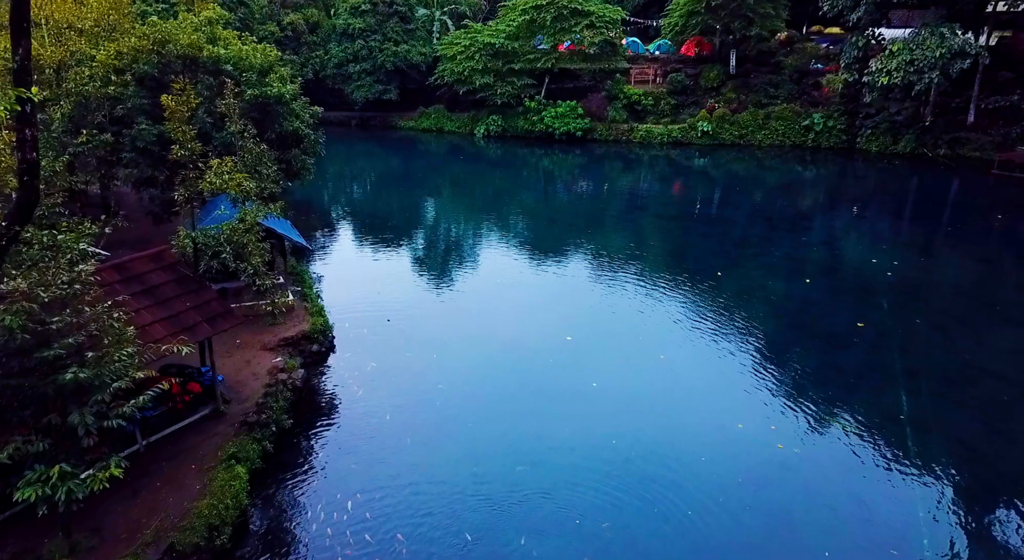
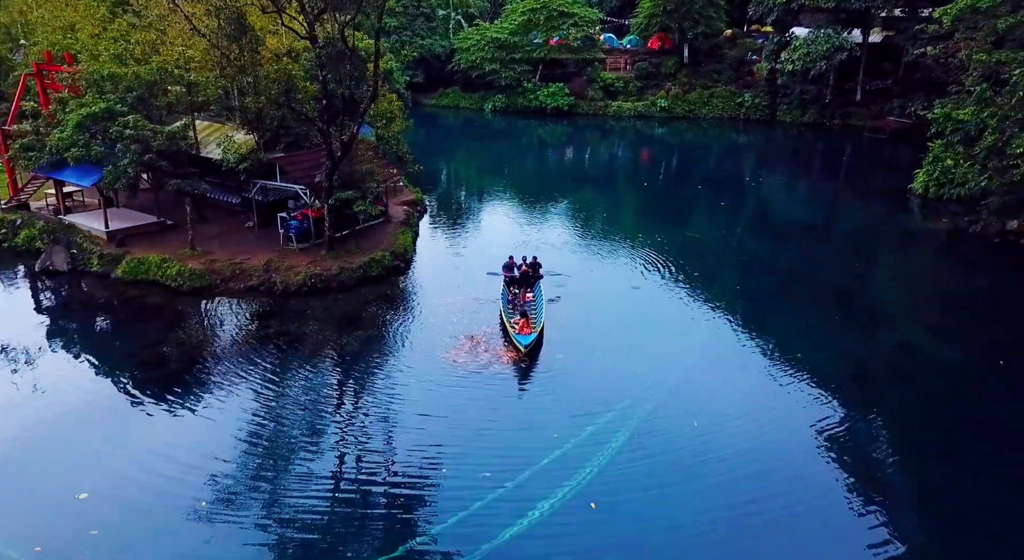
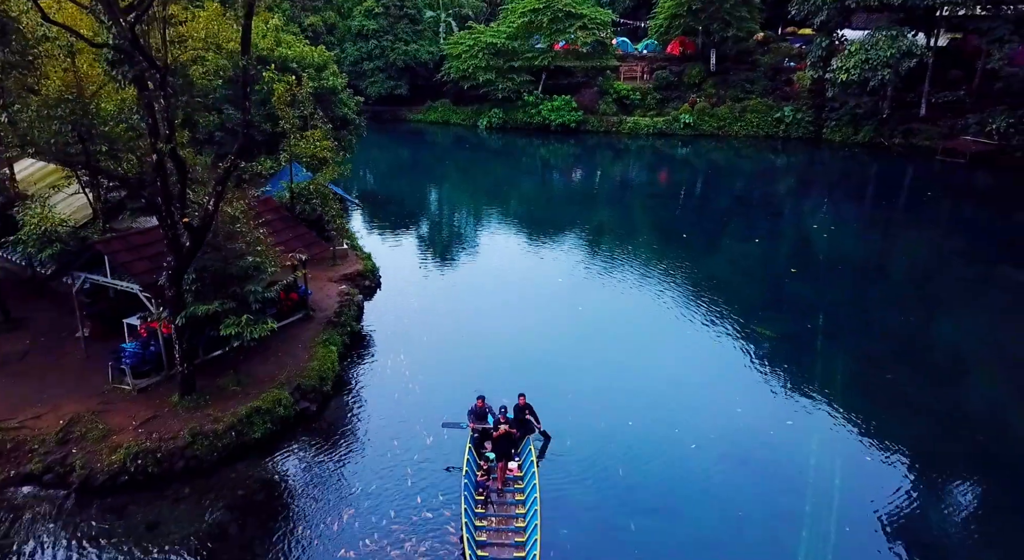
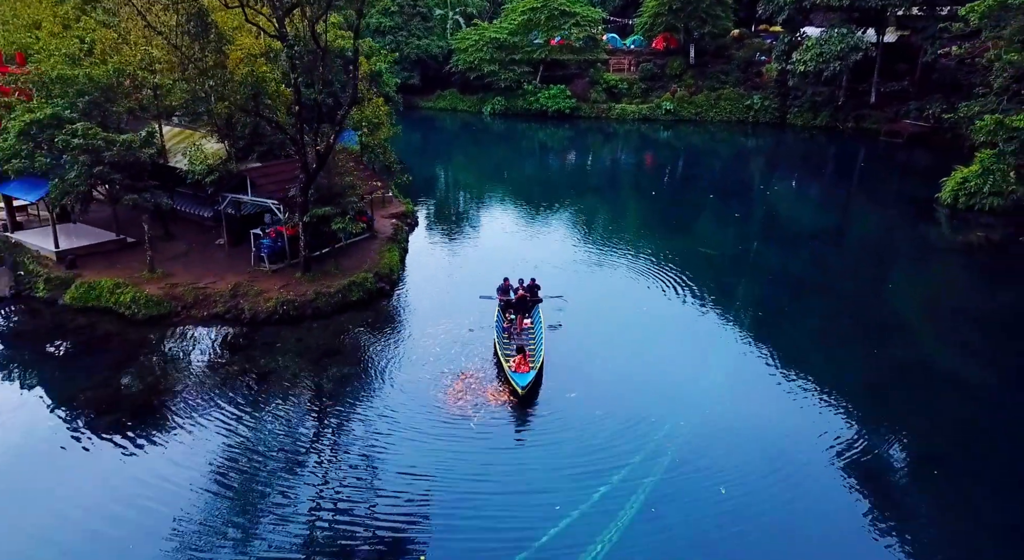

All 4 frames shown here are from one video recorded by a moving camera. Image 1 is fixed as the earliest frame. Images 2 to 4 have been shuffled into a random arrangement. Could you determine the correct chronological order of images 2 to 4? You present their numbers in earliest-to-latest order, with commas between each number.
3, 4, 2
